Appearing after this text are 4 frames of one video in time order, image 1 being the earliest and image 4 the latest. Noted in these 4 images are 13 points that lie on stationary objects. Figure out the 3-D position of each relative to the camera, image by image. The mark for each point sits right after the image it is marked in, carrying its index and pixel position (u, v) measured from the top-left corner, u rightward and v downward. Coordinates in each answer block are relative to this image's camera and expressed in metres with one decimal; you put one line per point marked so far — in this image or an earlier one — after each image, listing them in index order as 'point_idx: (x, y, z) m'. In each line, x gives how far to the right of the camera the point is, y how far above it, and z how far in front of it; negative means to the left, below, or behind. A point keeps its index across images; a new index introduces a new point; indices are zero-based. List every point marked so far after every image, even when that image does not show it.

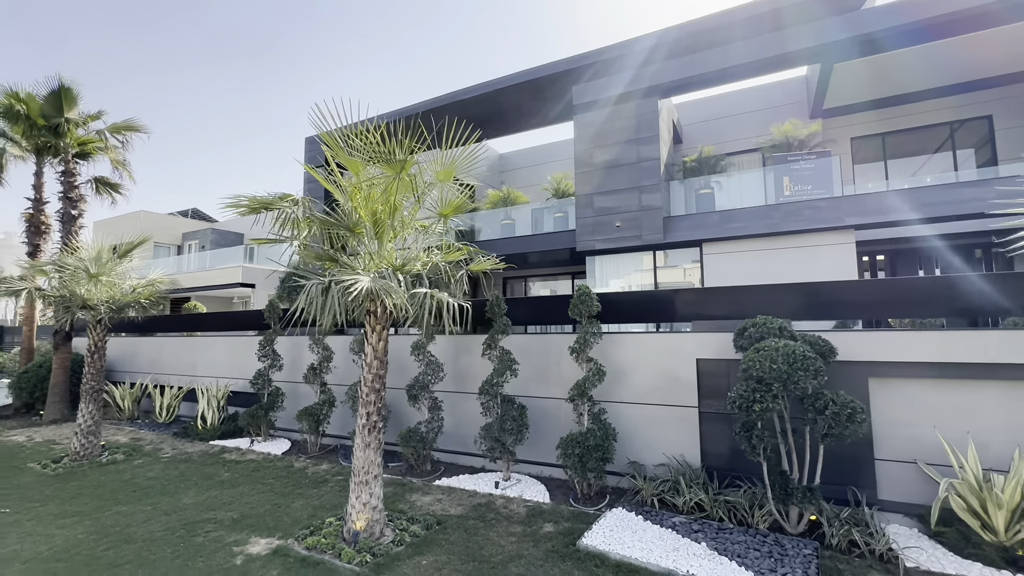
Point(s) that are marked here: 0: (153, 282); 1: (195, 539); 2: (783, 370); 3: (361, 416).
0: (-6.1, +0.1, +7.9) m
1: (-2.7, -2.2, +4.0) m
2: (+2.2, -0.7, +3.8) m
3: (-1.3, -1.1, +4.2) m
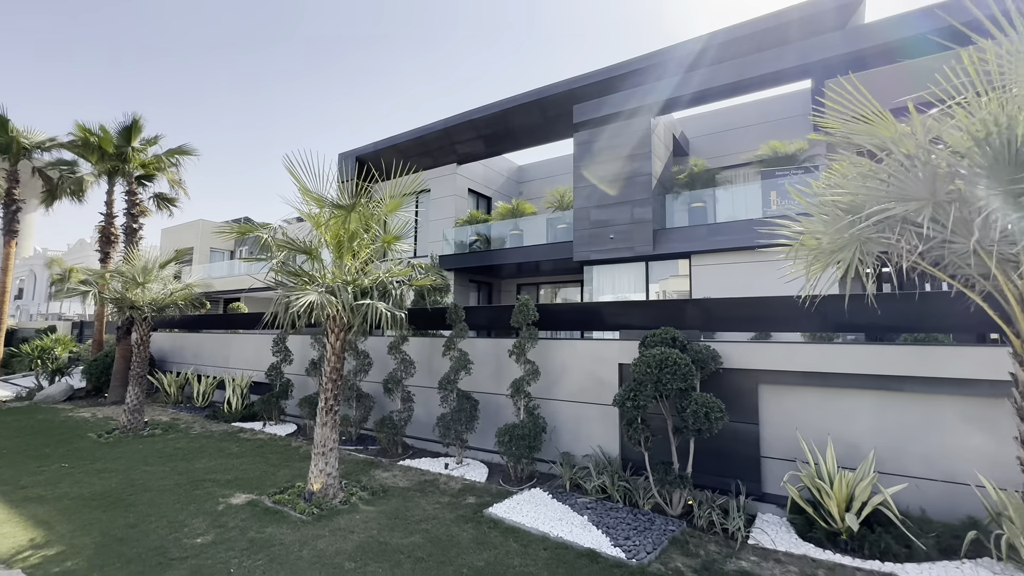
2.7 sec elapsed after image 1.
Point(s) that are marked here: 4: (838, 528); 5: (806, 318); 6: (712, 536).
0: (-6.5, 0.0, +9.3) m
1: (-3.5, -2.3, +5.2) m
2: (+1.4, -0.8, +4.5) m
3: (-2.1, -1.2, +5.2) m
4: (+2.7, -2.0, +4.0) m
5: (+3.1, -0.3, +4.7) m
6: (+1.8, -2.2, +4.2) m
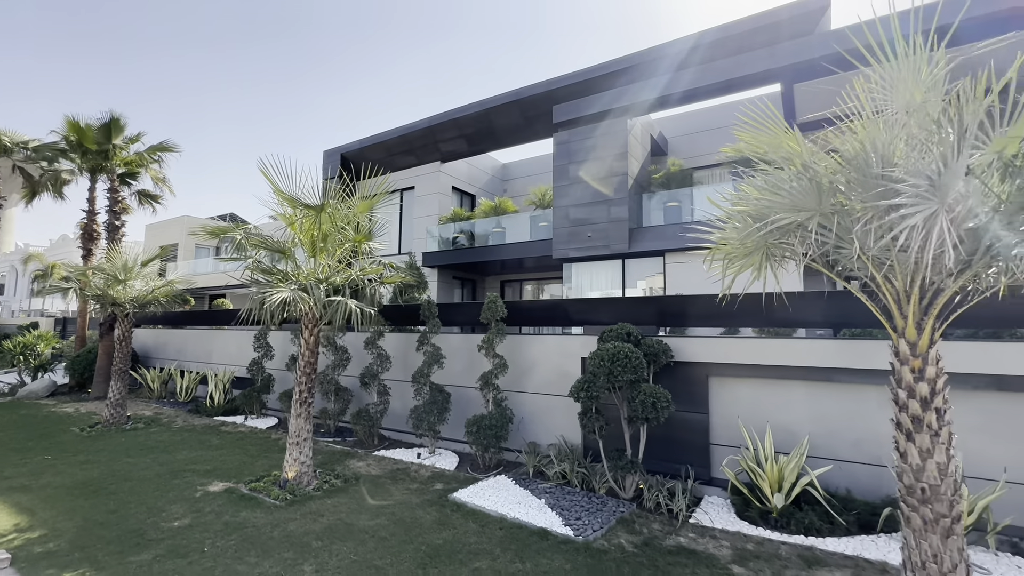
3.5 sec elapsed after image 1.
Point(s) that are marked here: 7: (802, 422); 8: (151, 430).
0: (-6.9, +0.1, +9.5) m
1: (-3.9, -2.2, +5.4) m
2: (+1.0, -0.8, +4.8) m
3: (-2.5, -1.2, +5.4) m
4: (+2.4, -2.0, +4.3) m
5: (+2.7, -0.3, +5.0) m
6: (+1.4, -2.2, +4.6) m
7: (+3.0, -1.4, +4.9) m
8: (-6.2, -2.4, +8.0) m
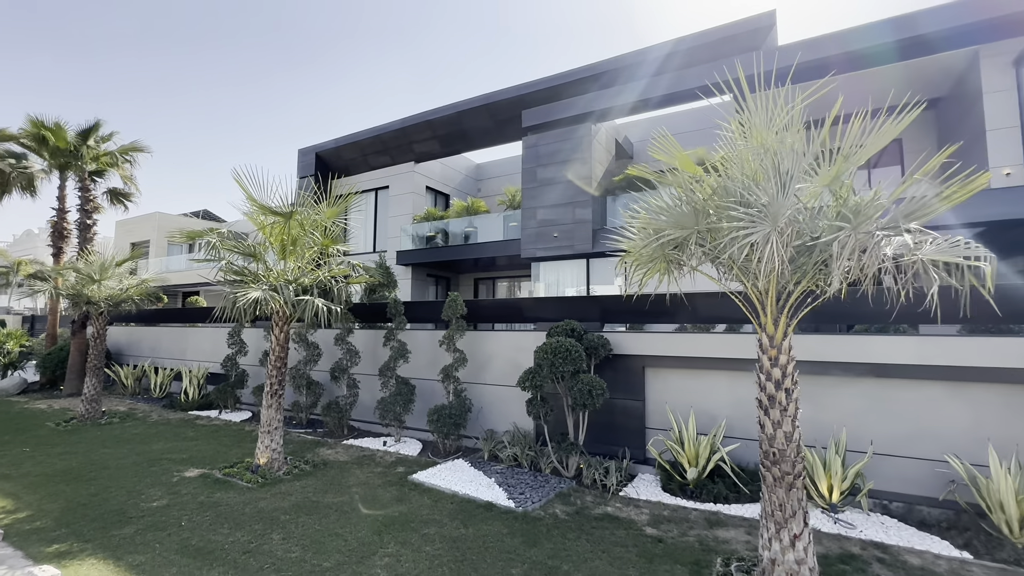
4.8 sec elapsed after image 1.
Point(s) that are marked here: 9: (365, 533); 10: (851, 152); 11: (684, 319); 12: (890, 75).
0: (-7.6, +0.1, +9.7) m
1: (-4.5, -2.2, +5.8) m
2: (+0.4, -0.8, +5.4) m
3: (-3.1, -1.2, +5.9) m
4: (+1.8, -2.0, +4.9) m
5: (+2.2, -0.3, +5.7) m
6: (+0.9, -2.2, +5.2) m
7: (+2.5, -1.4, +5.5) m
8: (-6.9, -2.4, +8.3) m
9: (-1.3, -2.1, +4.1) m
10: (+2.1, +0.8, +2.9) m
11: (+2.1, -0.4, +5.7) m
12: (+6.7, +3.8, +8.2) m
